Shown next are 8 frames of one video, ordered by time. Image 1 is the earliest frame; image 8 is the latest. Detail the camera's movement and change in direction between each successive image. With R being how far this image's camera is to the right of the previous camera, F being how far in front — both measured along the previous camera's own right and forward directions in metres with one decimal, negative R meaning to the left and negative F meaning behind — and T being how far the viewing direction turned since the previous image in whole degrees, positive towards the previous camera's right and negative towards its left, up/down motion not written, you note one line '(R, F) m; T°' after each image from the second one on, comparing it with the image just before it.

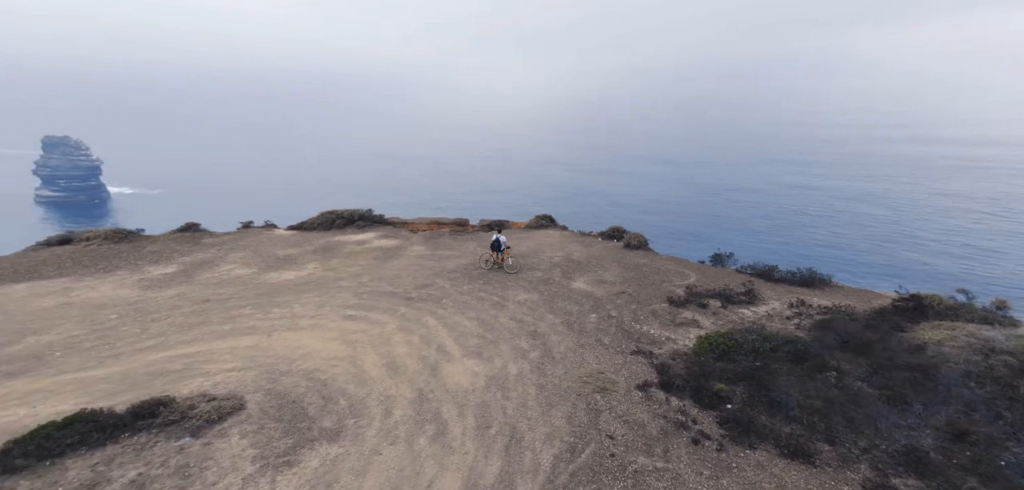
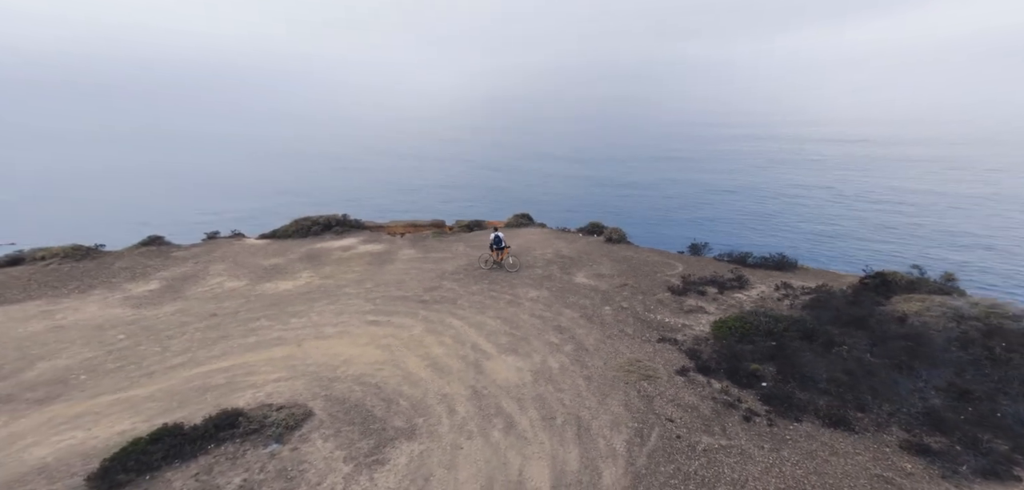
(-2.2, +0.1) m; +5°
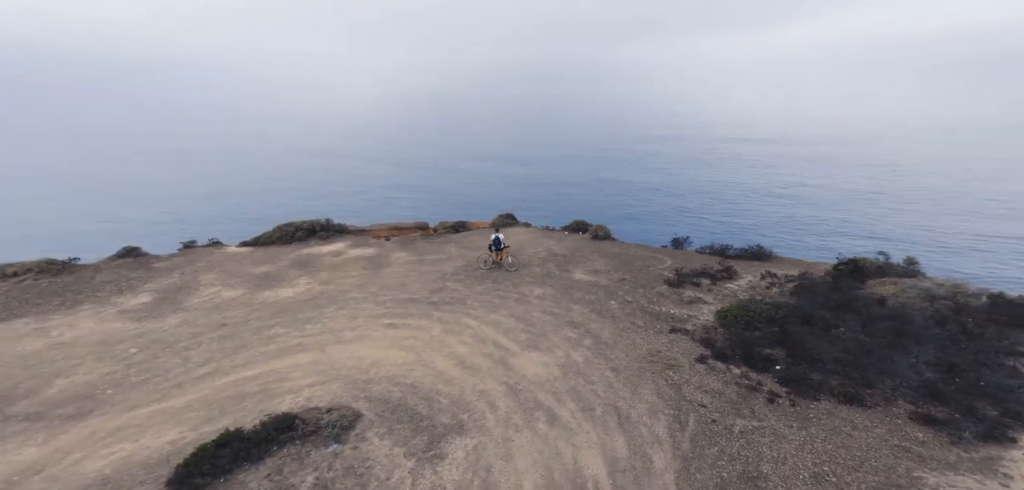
(-1.5, -0.2) m; +4°
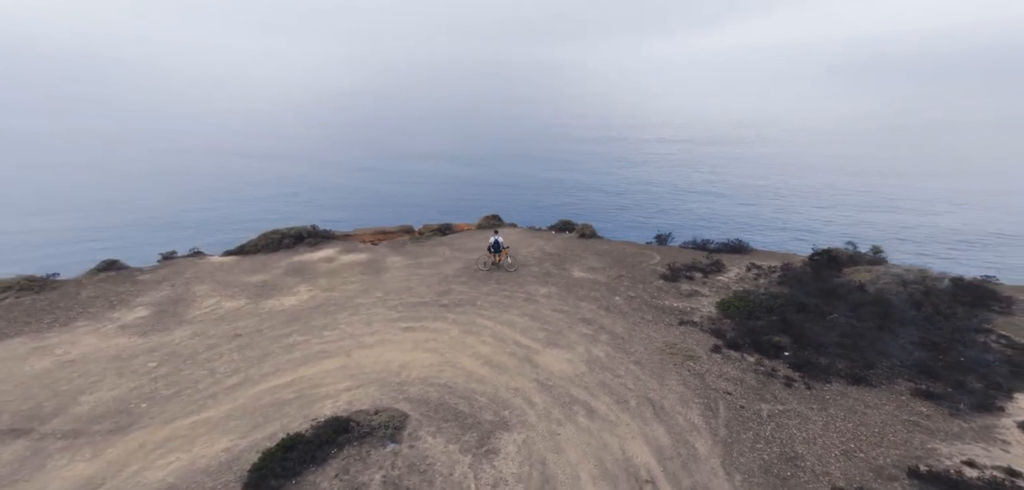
(-1.4, -0.2) m; +3°
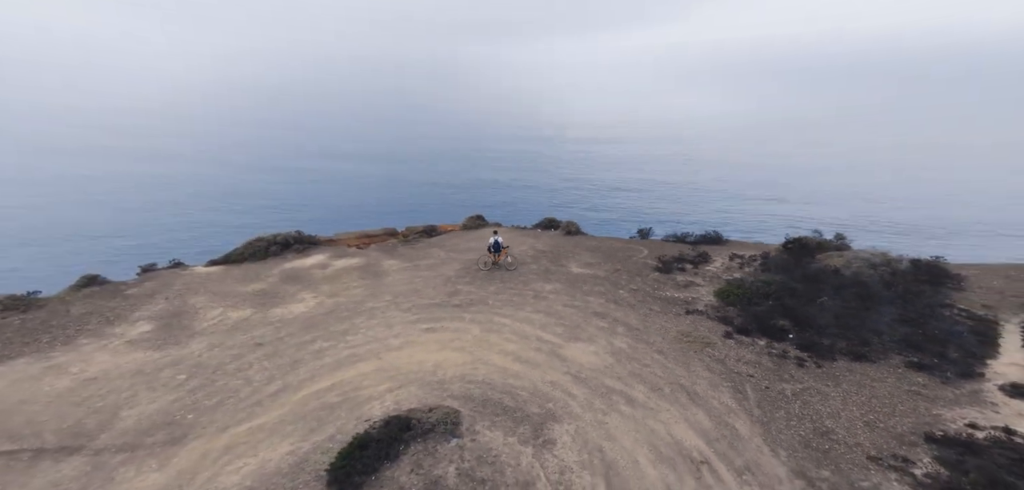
(-1.6, -0.4) m; +4°
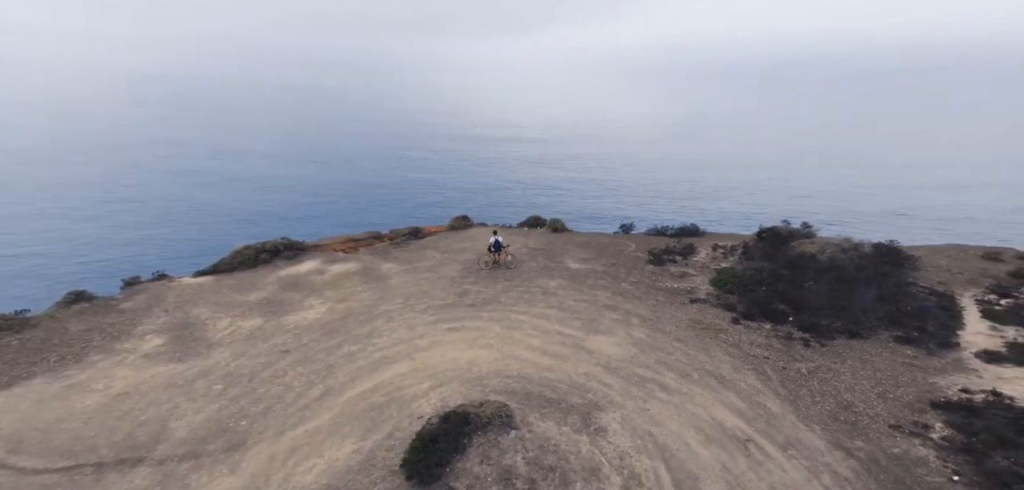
(-1.6, -0.5) m; +4°
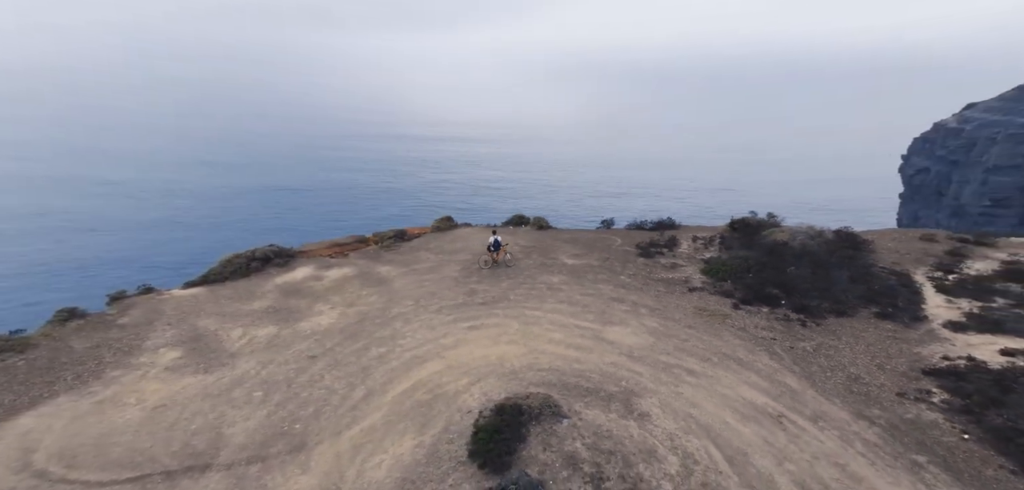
(-1.6, -0.7) m; +4°
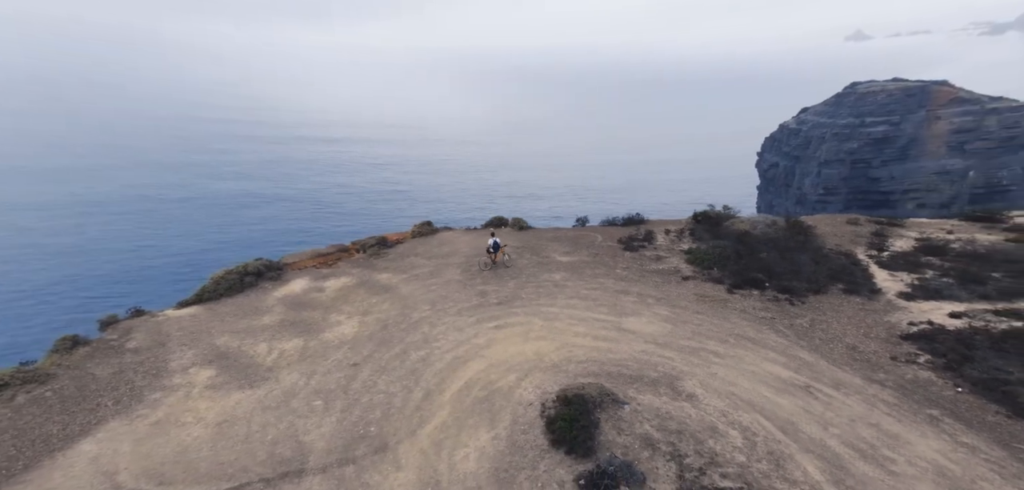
(-2.2, -1.3) m; +5°
